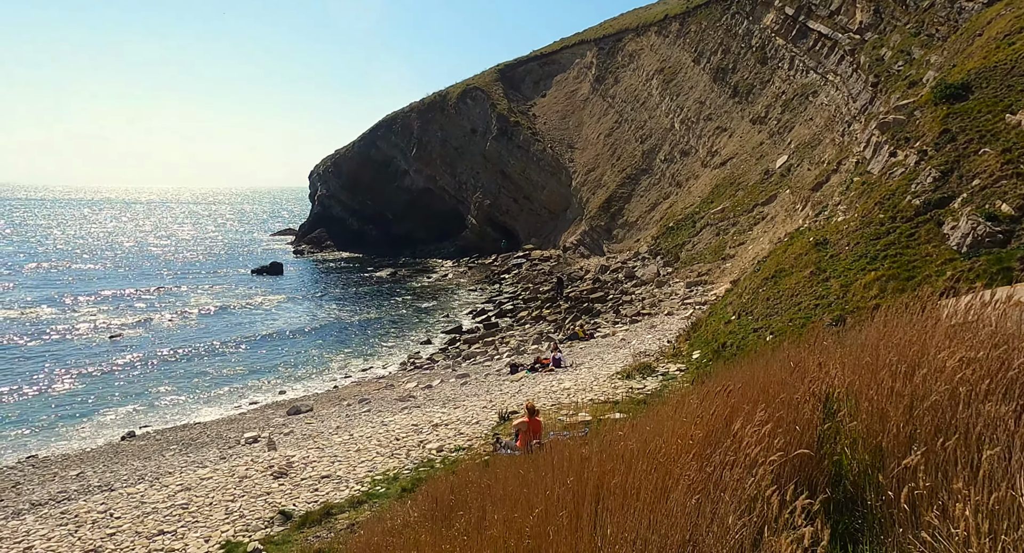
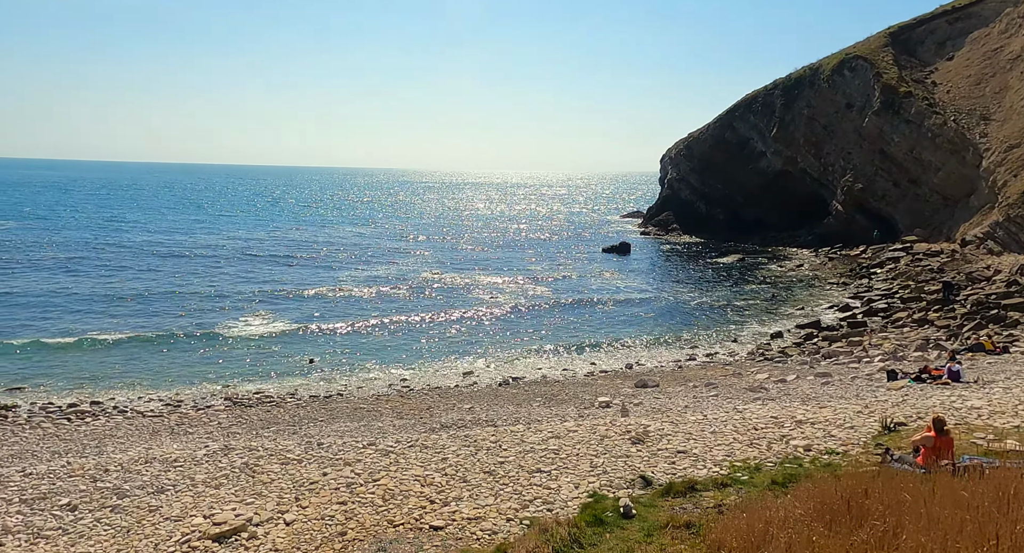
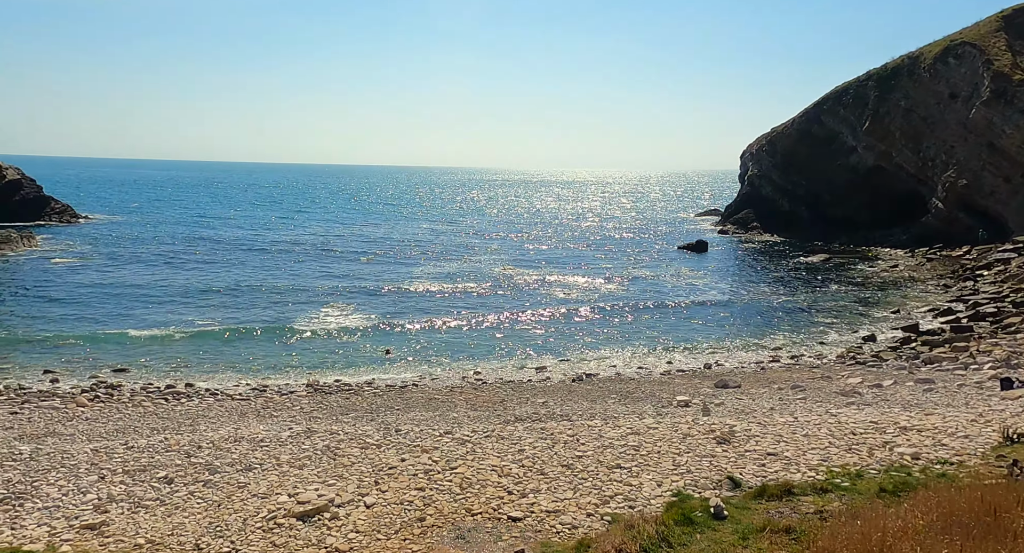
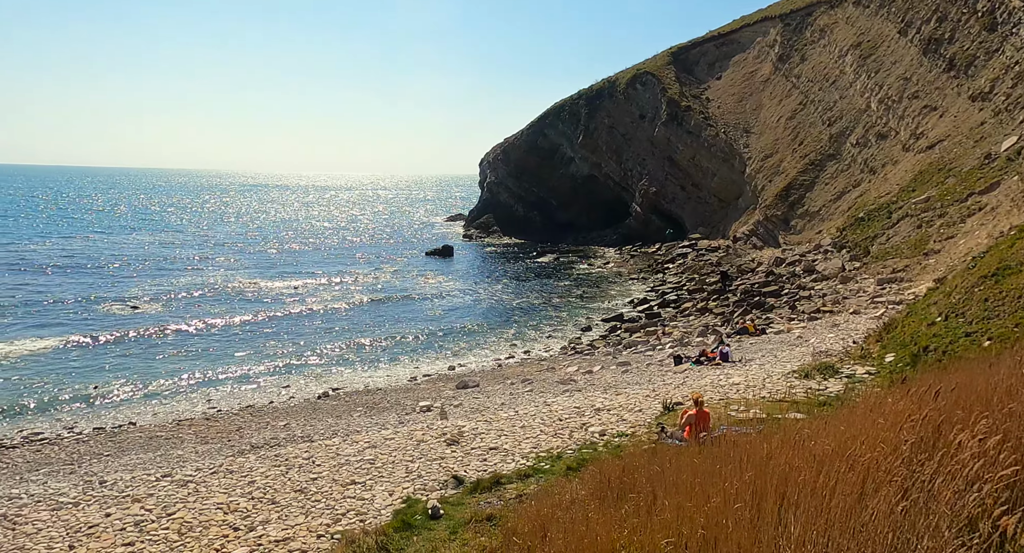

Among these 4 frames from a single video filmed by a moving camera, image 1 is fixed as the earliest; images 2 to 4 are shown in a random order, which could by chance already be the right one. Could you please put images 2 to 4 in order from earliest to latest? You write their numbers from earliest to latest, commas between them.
4, 2, 3
